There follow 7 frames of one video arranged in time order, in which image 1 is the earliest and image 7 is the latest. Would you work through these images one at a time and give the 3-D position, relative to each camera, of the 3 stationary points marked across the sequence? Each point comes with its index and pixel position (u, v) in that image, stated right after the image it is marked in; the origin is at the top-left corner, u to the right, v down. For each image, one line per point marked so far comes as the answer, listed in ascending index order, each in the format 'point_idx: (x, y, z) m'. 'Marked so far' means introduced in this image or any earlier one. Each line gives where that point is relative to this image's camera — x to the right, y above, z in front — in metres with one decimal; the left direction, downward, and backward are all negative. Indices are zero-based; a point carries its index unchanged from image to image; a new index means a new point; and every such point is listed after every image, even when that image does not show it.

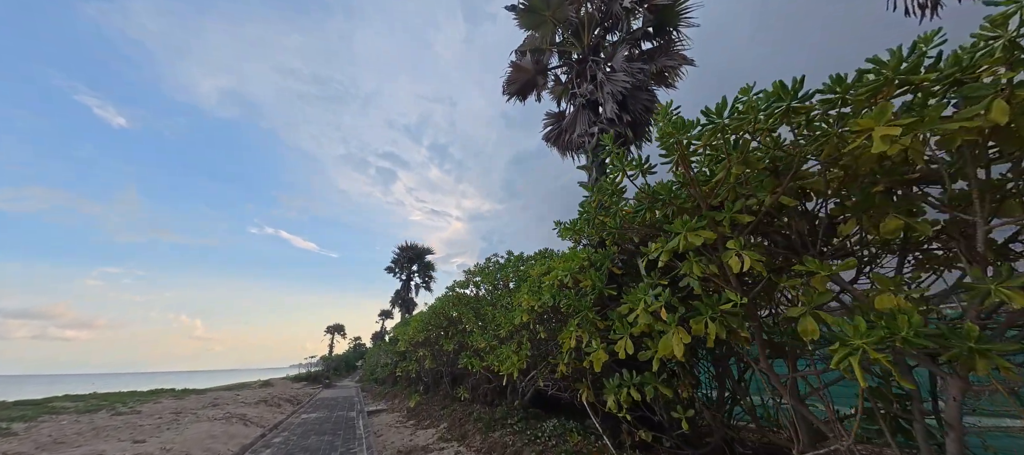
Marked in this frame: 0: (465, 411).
0: (-1.2, -4.9, +8.5) m
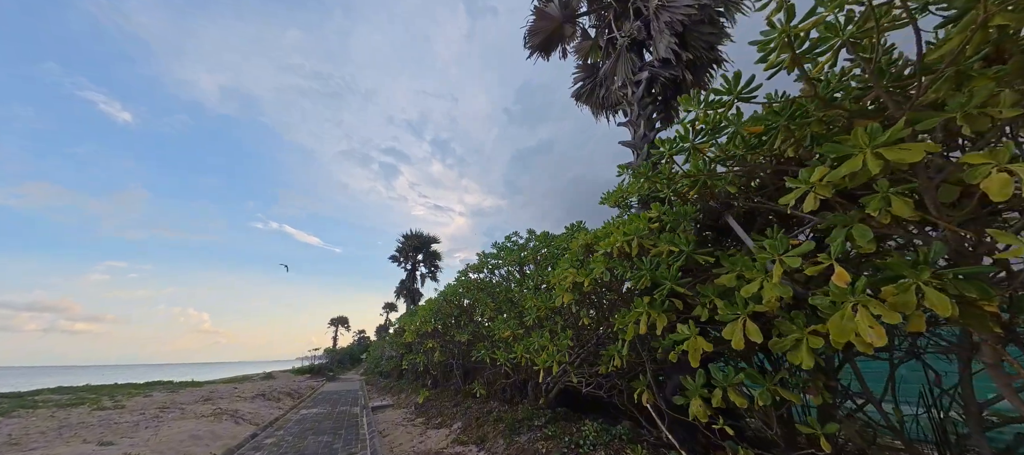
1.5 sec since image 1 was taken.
0: (-0.7, -4.3, +7.5) m
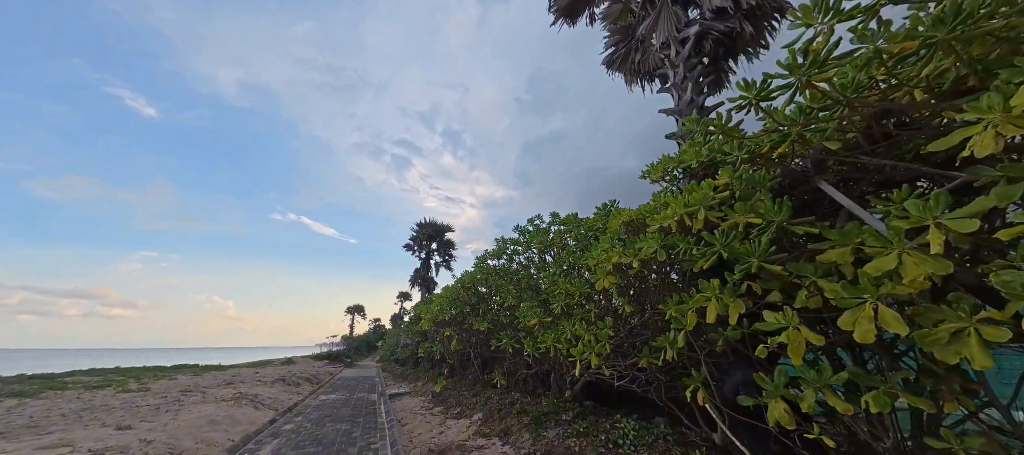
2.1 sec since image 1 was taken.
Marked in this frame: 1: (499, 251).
0: (-0.2, -3.9, +7.2) m
1: (-0.3, -0.6, +8.3) m
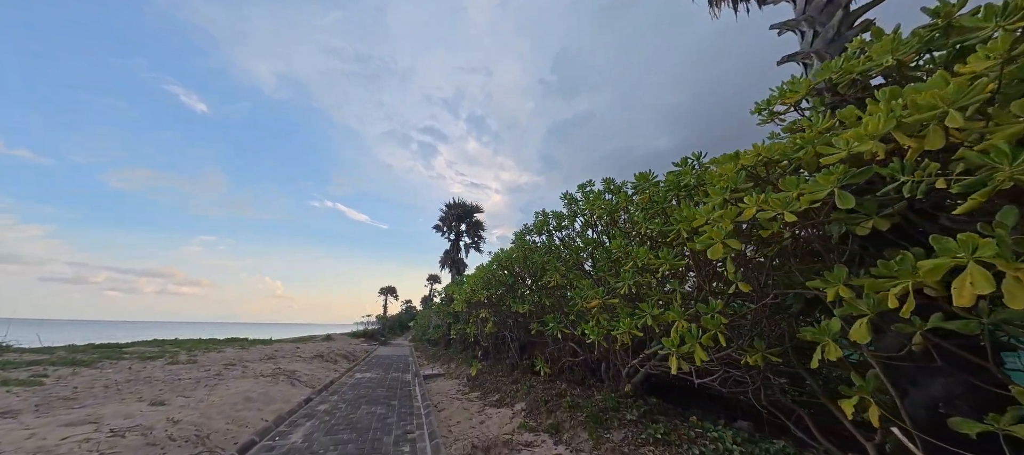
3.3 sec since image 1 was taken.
0: (+0.7, -3.3, +6.5) m
1: (+0.7, 0.0, +7.4) m
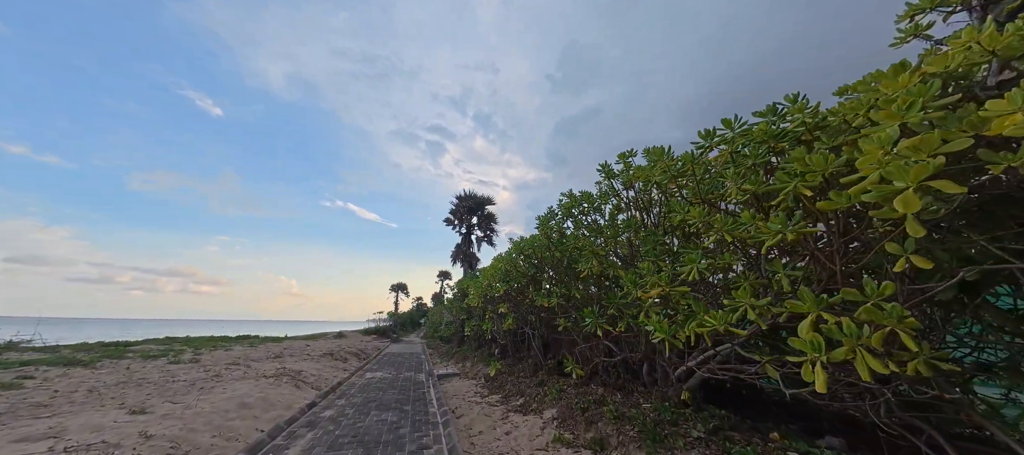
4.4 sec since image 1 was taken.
0: (+1.2, -2.9, +5.6) m
1: (+1.2, +0.4, +6.6) m
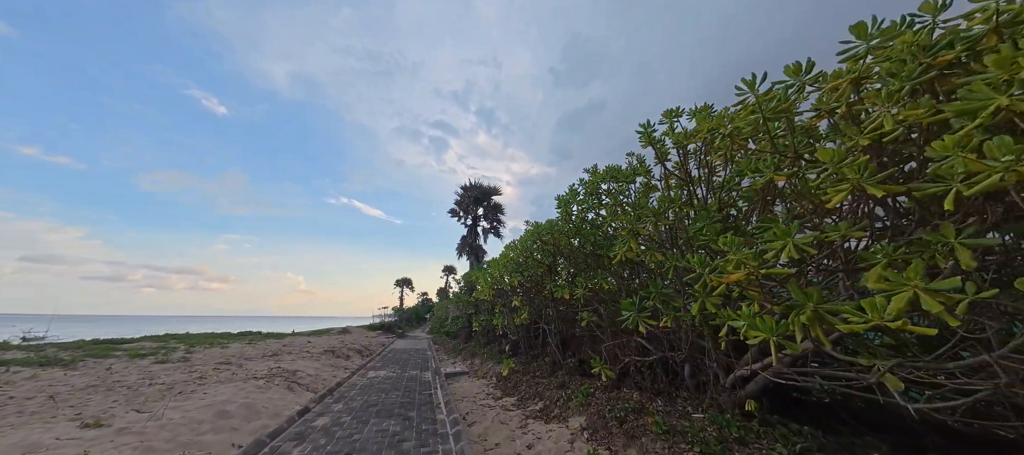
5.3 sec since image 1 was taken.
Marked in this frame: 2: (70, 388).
0: (+1.6, -2.6, +4.8) m
1: (+1.5, +0.7, +5.7) m
2: (-7.6, -2.8, +5.5) m
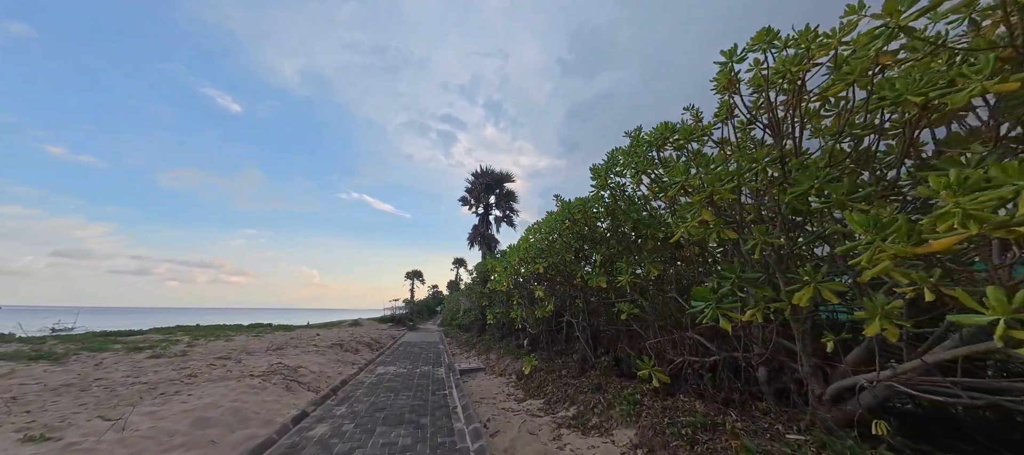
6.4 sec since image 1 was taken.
0: (+2.0, -2.2, +3.9) m
1: (+1.9, +1.1, +4.7) m
2: (-7.2, -2.4, +4.9) m
